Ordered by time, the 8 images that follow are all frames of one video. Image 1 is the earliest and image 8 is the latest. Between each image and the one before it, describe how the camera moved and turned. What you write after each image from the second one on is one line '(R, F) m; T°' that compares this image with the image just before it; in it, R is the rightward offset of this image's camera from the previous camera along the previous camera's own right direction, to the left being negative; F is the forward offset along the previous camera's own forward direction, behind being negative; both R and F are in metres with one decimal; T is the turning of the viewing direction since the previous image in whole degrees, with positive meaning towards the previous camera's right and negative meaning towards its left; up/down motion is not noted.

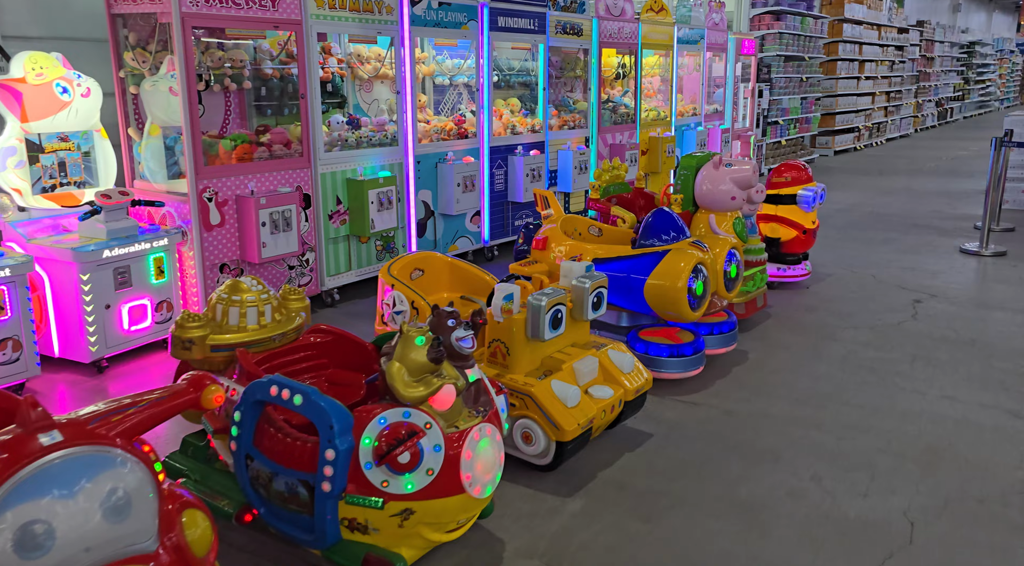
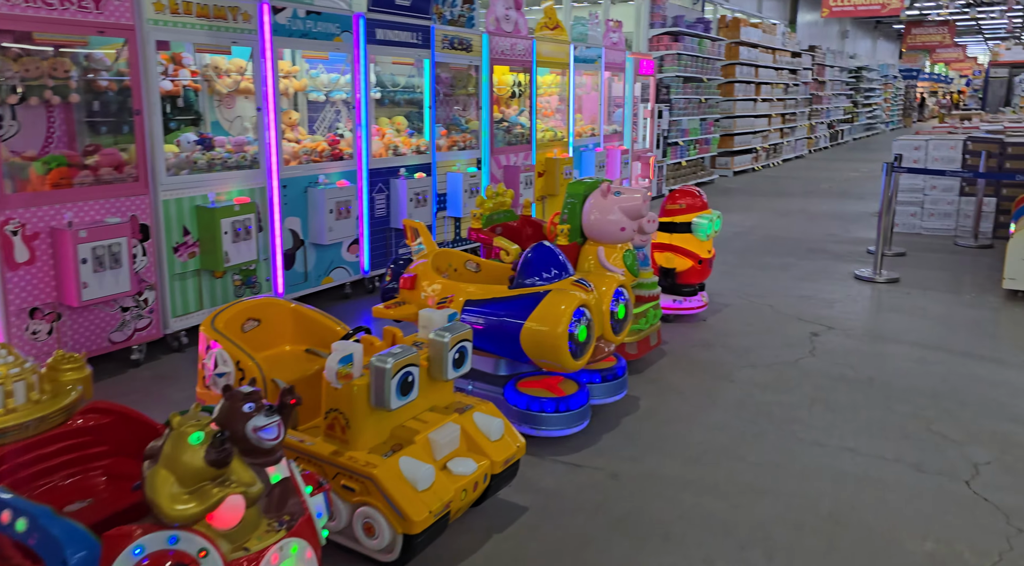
(+0.2, +0.4) m; +6°
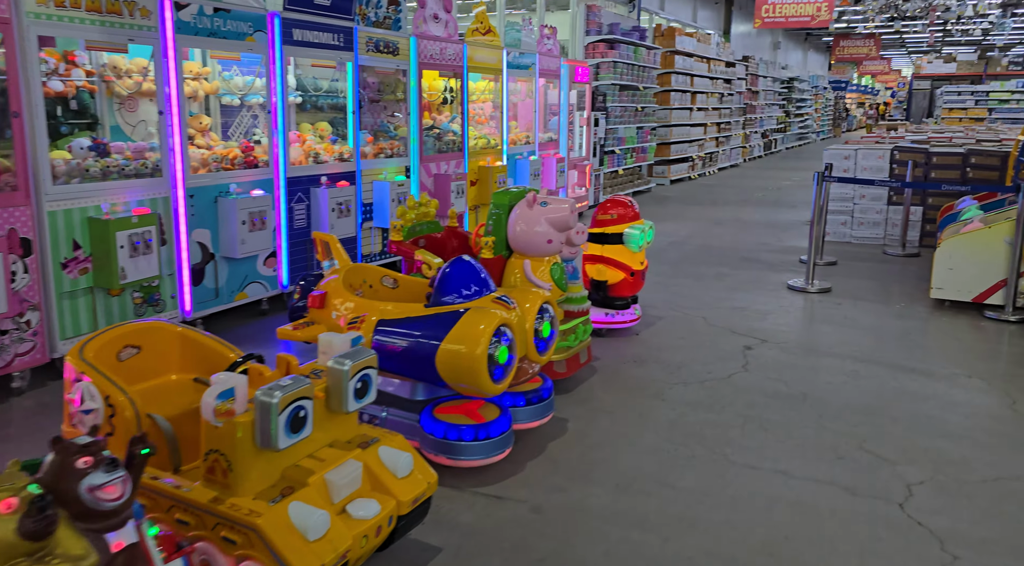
(+0.1, +0.2) m; +4°
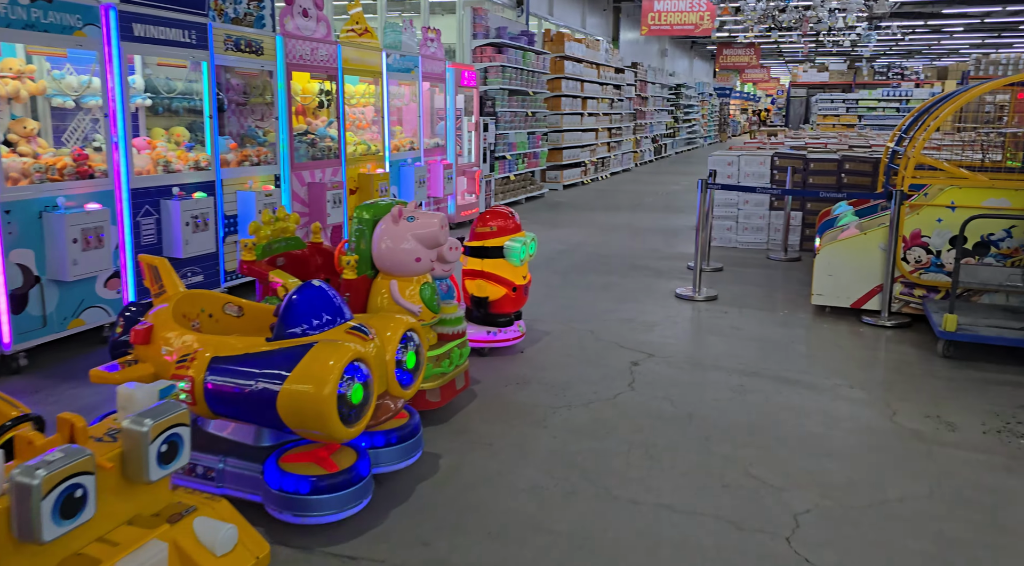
(+0.1, +0.3) m; +7°
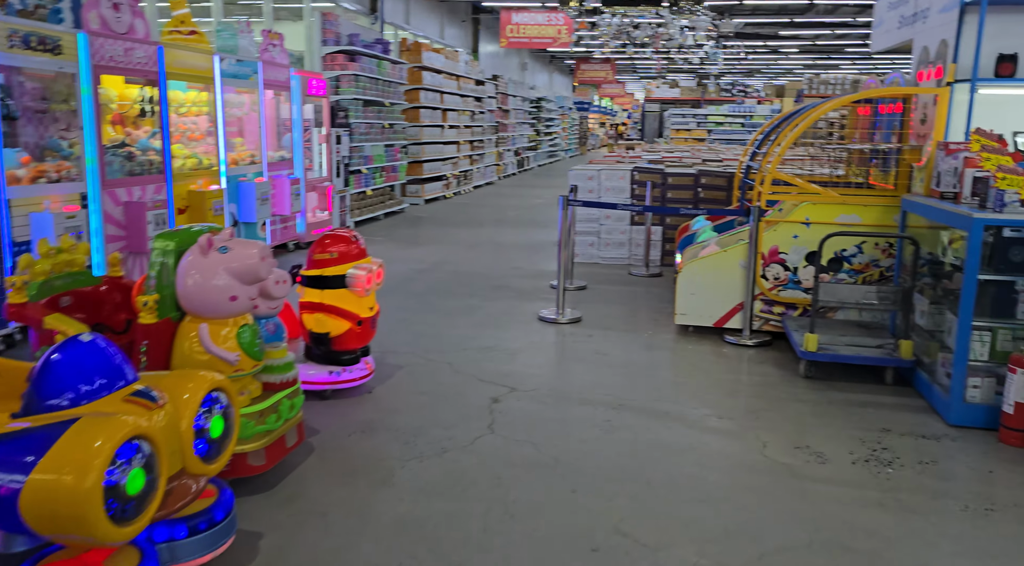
(+0.1, +0.4) m; +9°
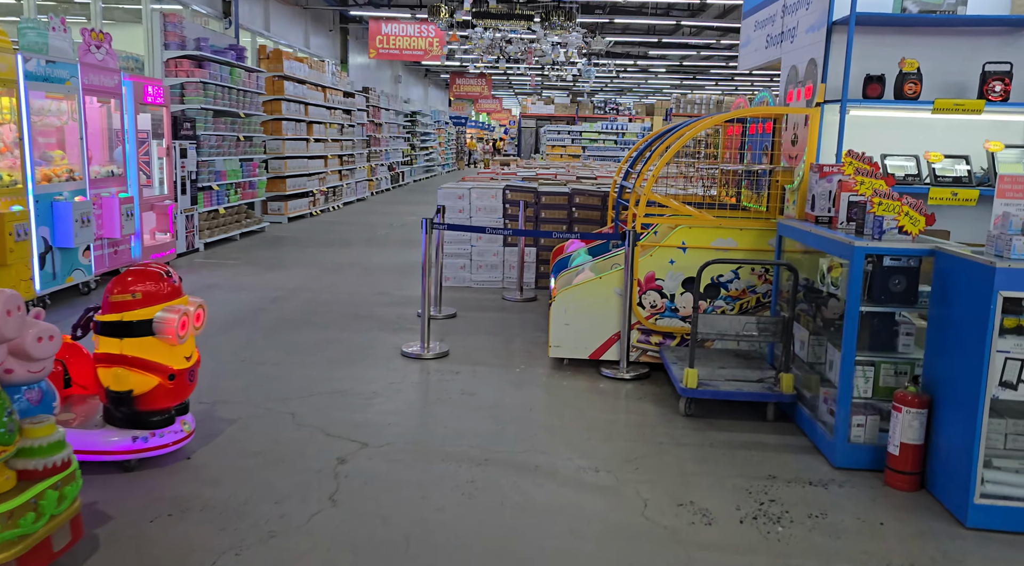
(+0.1, +0.5) m; +9°
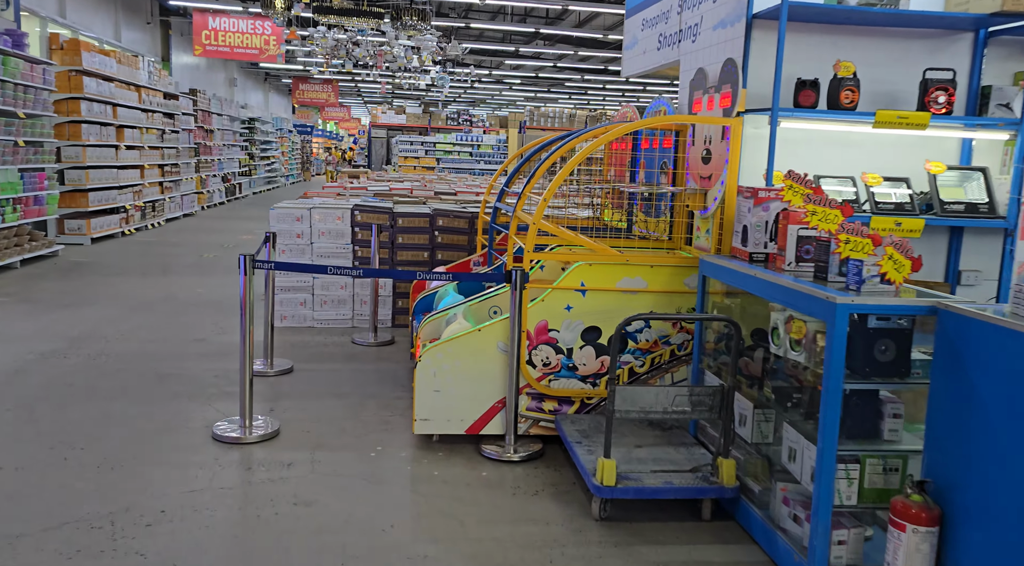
(0.0, +1.2) m; +11°
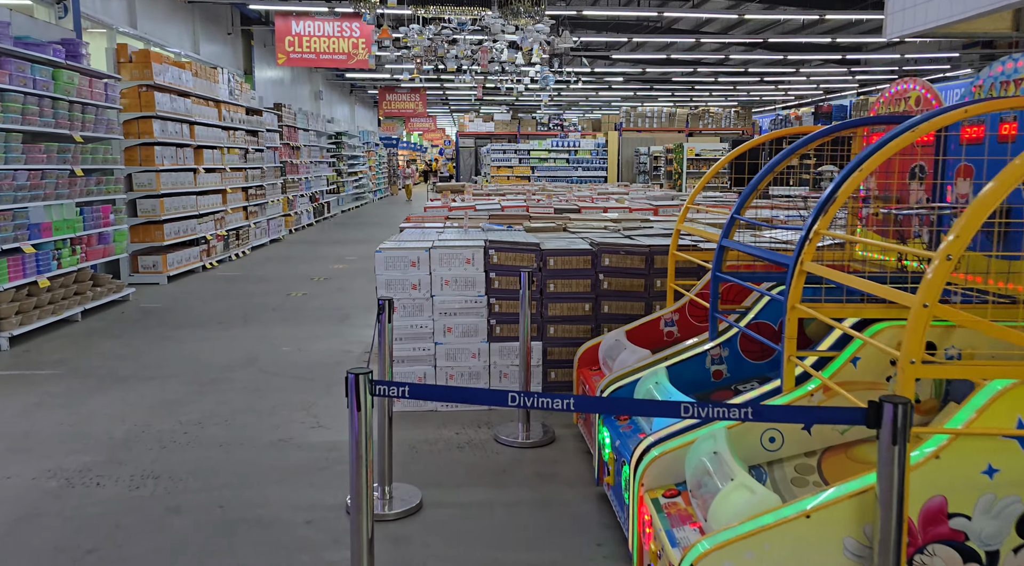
(-0.7, +1.9) m; -6°
